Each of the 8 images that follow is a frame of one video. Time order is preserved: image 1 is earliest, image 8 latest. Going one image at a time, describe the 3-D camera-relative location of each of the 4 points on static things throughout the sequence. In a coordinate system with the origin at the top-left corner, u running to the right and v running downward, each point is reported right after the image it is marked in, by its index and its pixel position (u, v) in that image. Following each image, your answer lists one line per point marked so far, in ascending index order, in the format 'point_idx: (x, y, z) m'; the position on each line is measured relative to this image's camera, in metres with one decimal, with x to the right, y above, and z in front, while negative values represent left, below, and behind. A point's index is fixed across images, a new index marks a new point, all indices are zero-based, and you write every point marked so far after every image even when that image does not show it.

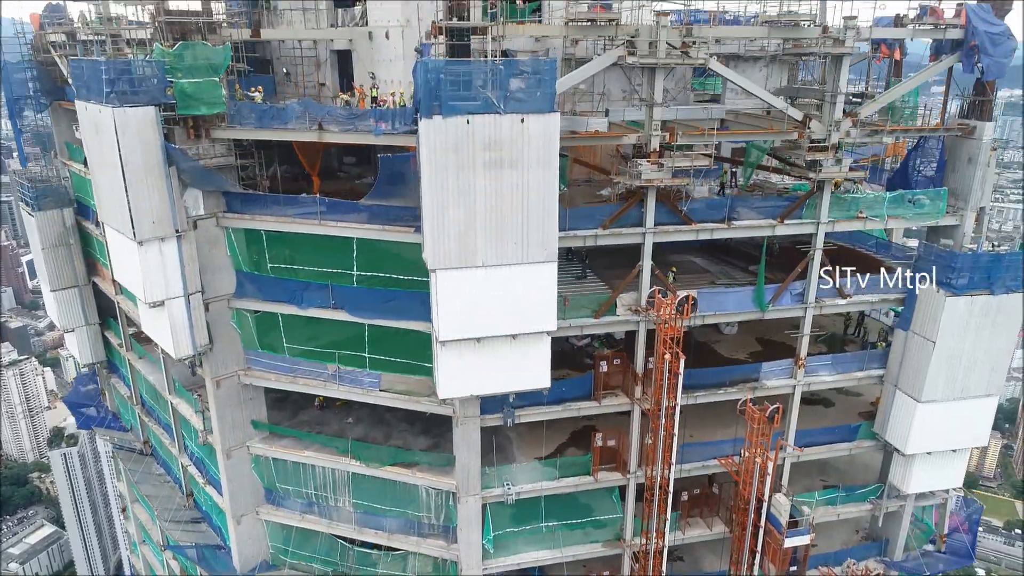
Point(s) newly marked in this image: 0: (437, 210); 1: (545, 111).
0: (-2.2, +2.3, +18.3) m
1: (+1.0, +5.2, +18.1) m
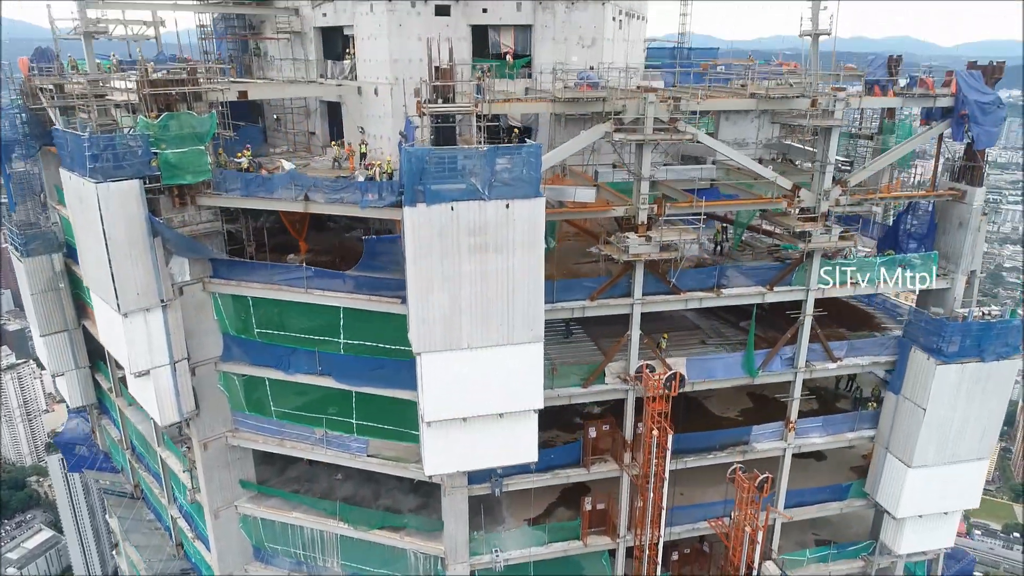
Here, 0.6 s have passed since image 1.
0: (-2.6, -0.2, +18.2) m
1: (+0.5, +2.7, +17.9) m
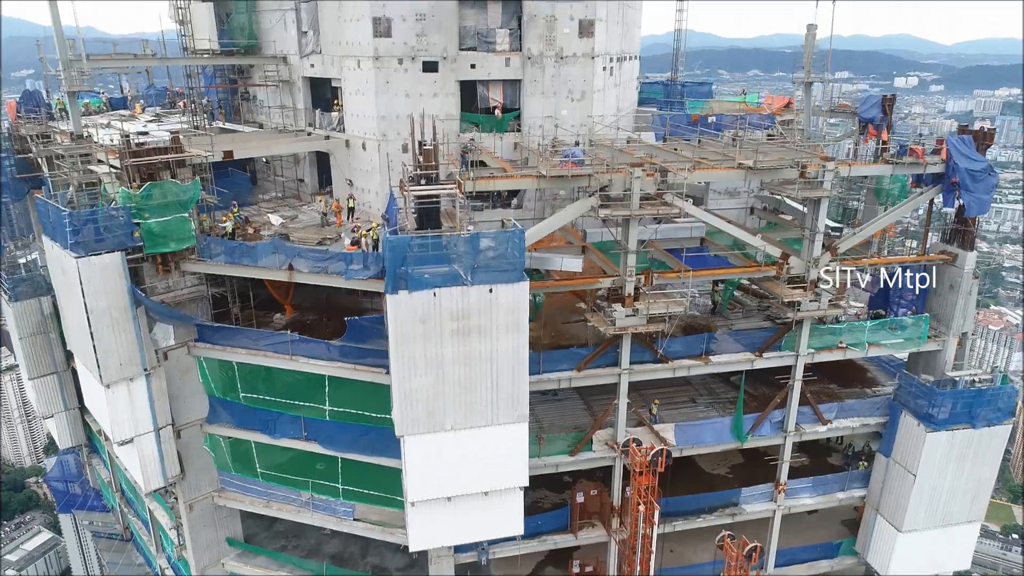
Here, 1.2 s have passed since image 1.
0: (-3.1, -2.6, +18.0) m
1: (0.0, +0.3, +17.7) m
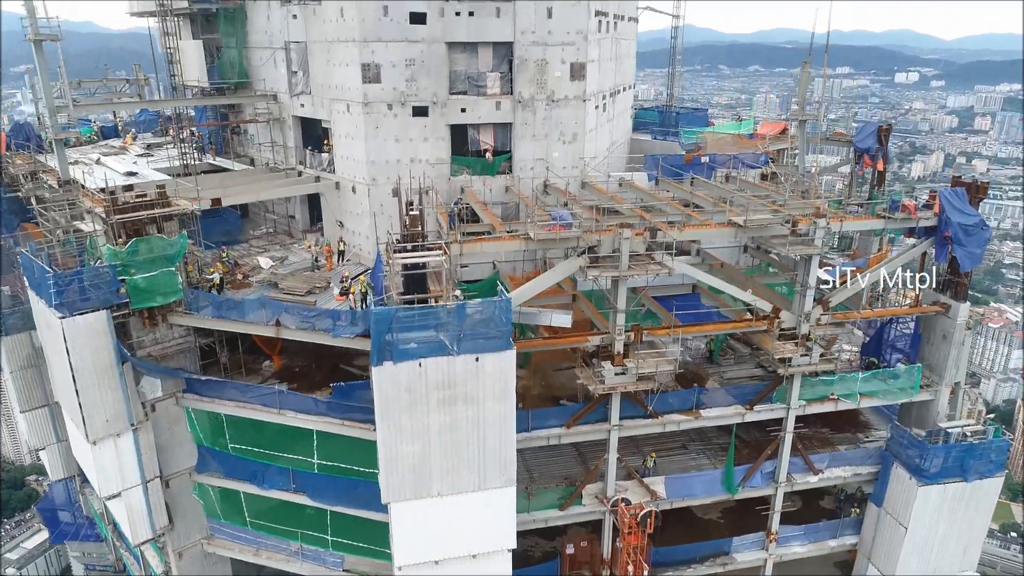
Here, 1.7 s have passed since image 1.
0: (-3.5, -4.6, +17.8) m
1: (-0.3, -1.7, +17.6) m
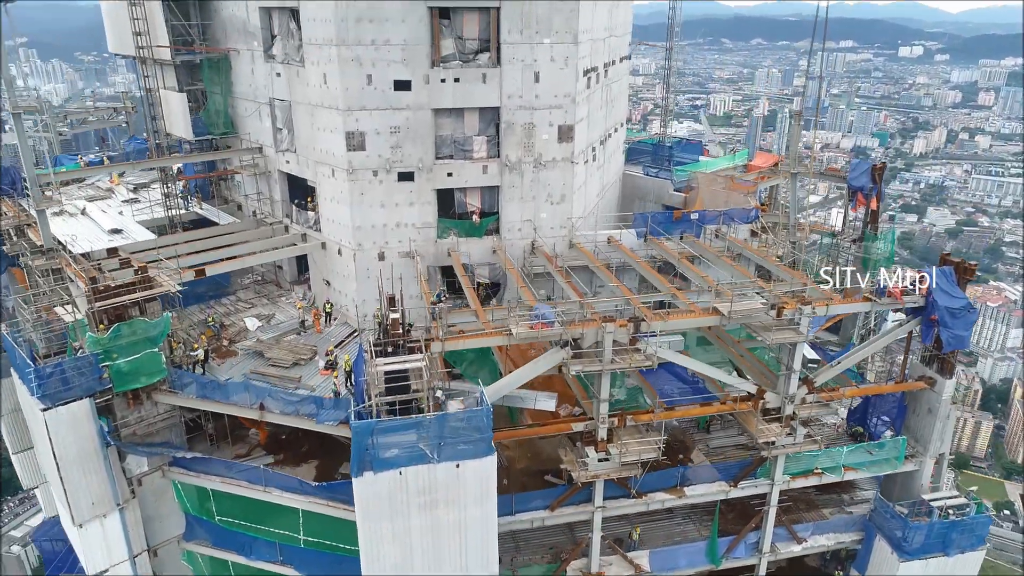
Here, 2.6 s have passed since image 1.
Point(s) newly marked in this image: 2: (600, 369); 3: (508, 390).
0: (-4.0, -7.5, +17.9) m
1: (-0.9, -4.6, +17.6) m
2: (+2.8, -2.6, +19.9) m
3: (-0.1, -3.2, +19.8) m
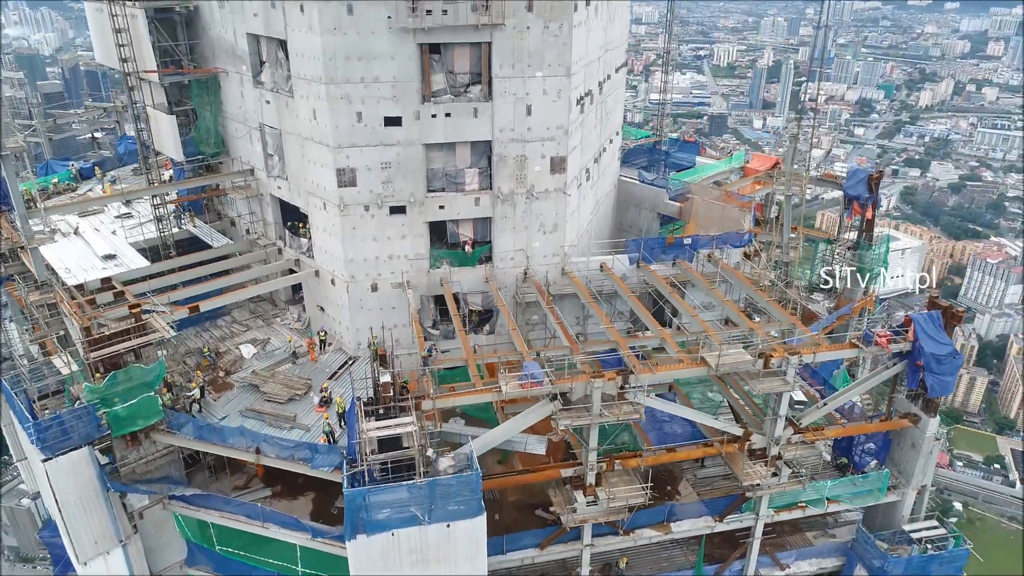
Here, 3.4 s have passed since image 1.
0: (-4.3, -9.3, +18.5) m
1: (-1.2, -6.5, +18.0) m
2: (+2.5, -4.3, +20.3) m
3: (-0.4, -4.9, +20.1) m
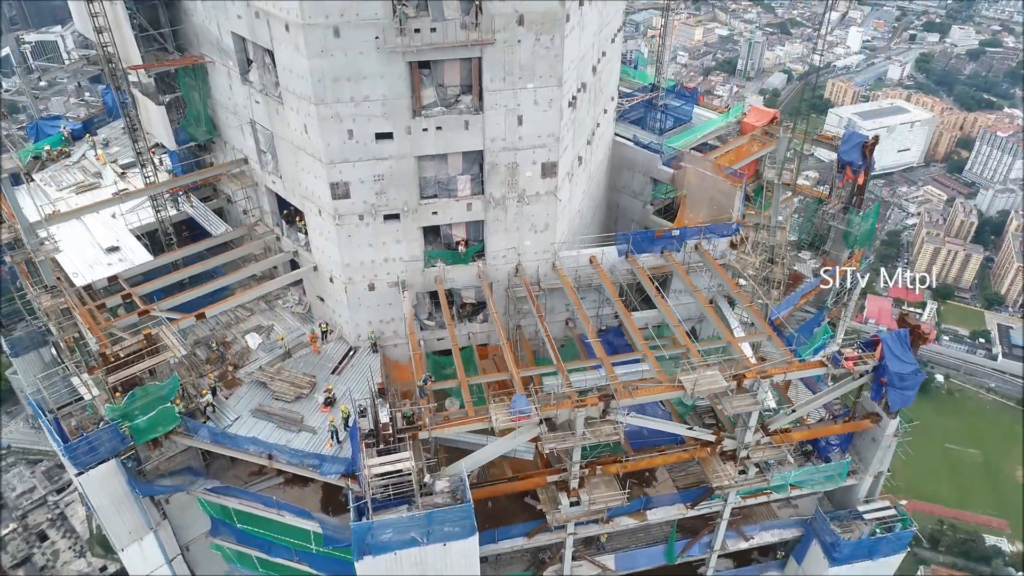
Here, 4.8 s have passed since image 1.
0: (-4.7, -10.6, +21.2) m
1: (-1.5, -7.9, +20.3) m
2: (+2.1, -5.3, +22.1) m
3: (-0.8, -6.0, +22.1) m
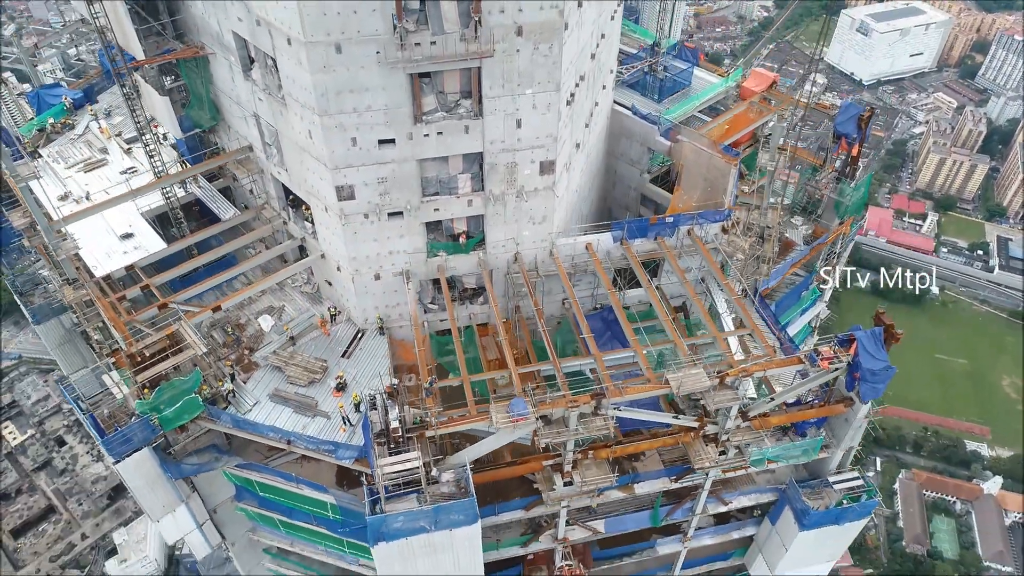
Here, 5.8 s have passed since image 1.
0: (-4.7, -10.9, +23.9) m
1: (-1.6, -8.3, +22.6) m
2: (+2.1, -5.6, +24.2) m
3: (-0.8, -6.2, +24.2) m
